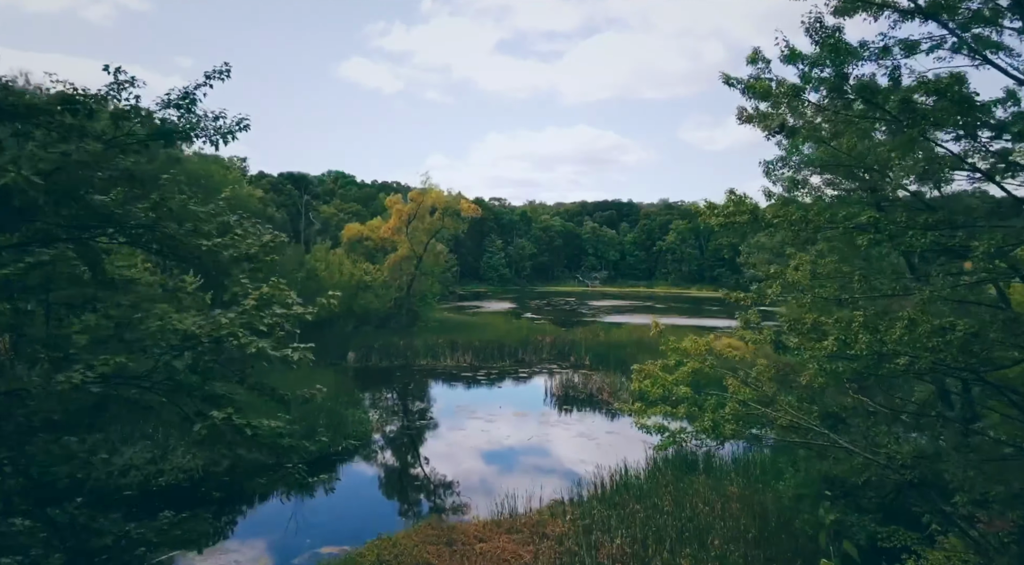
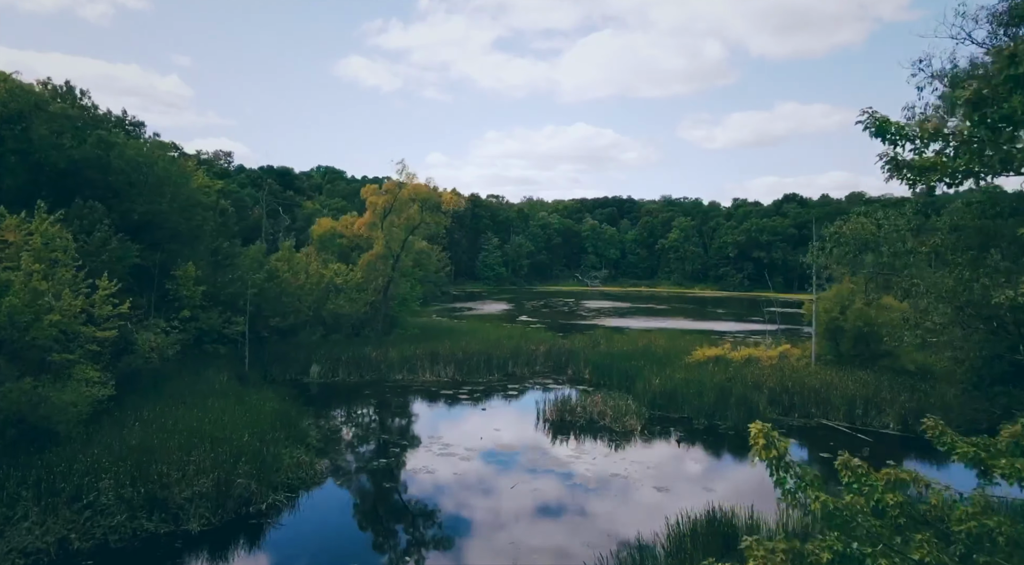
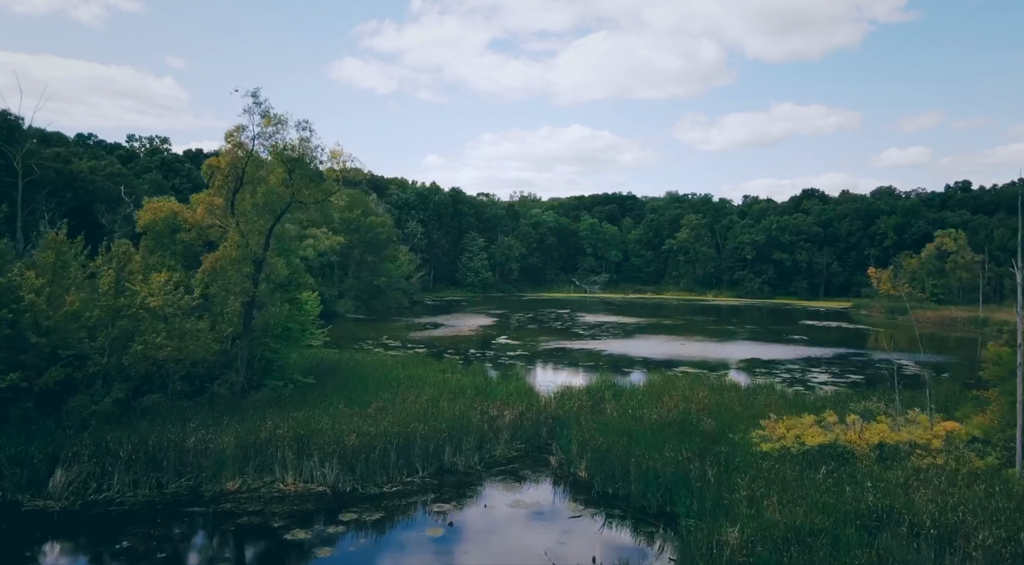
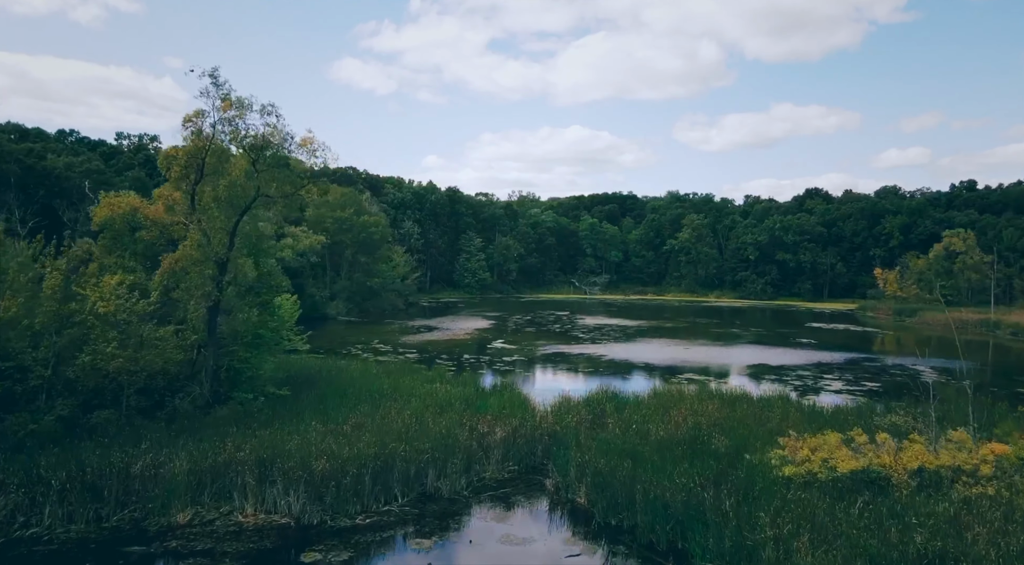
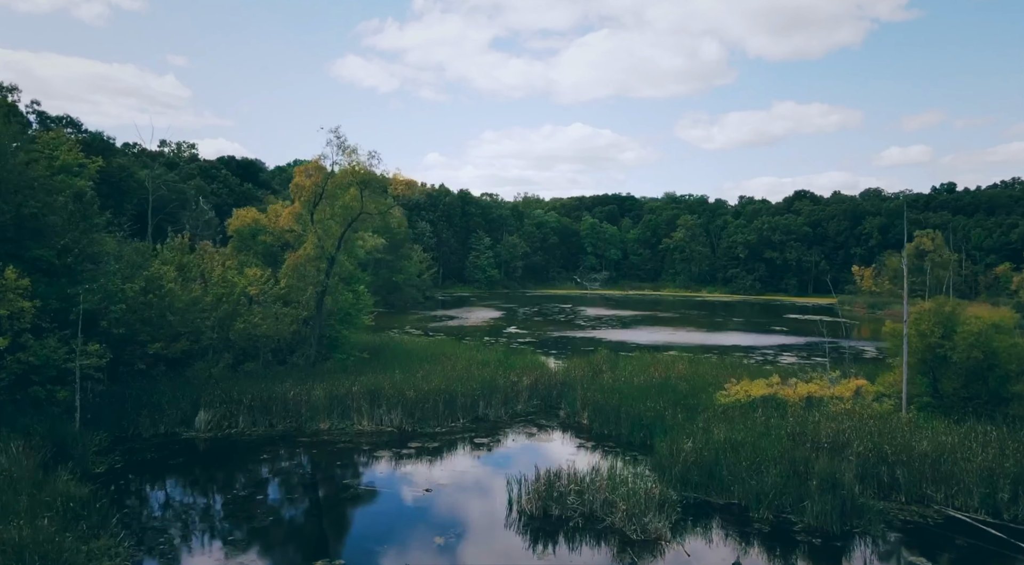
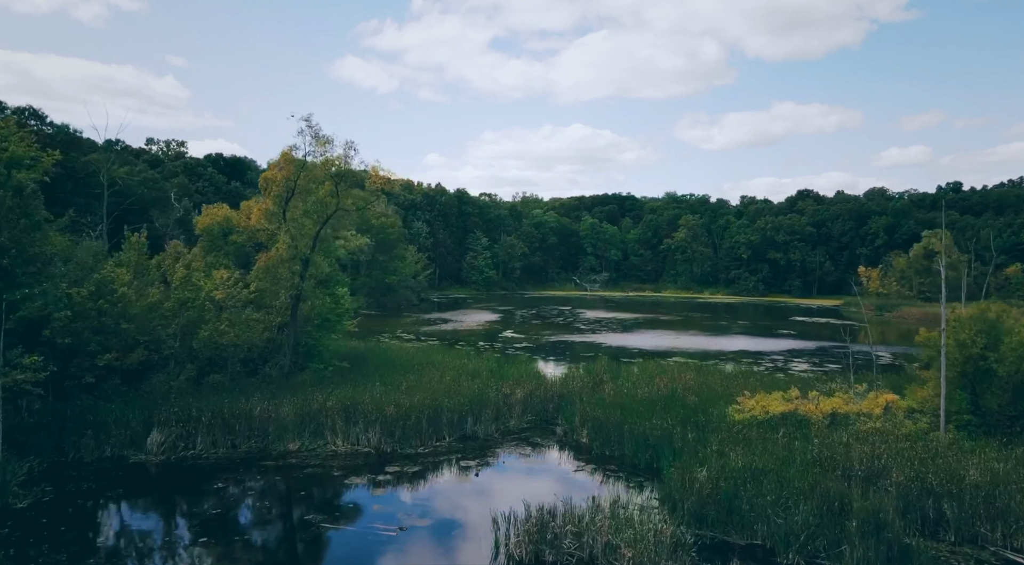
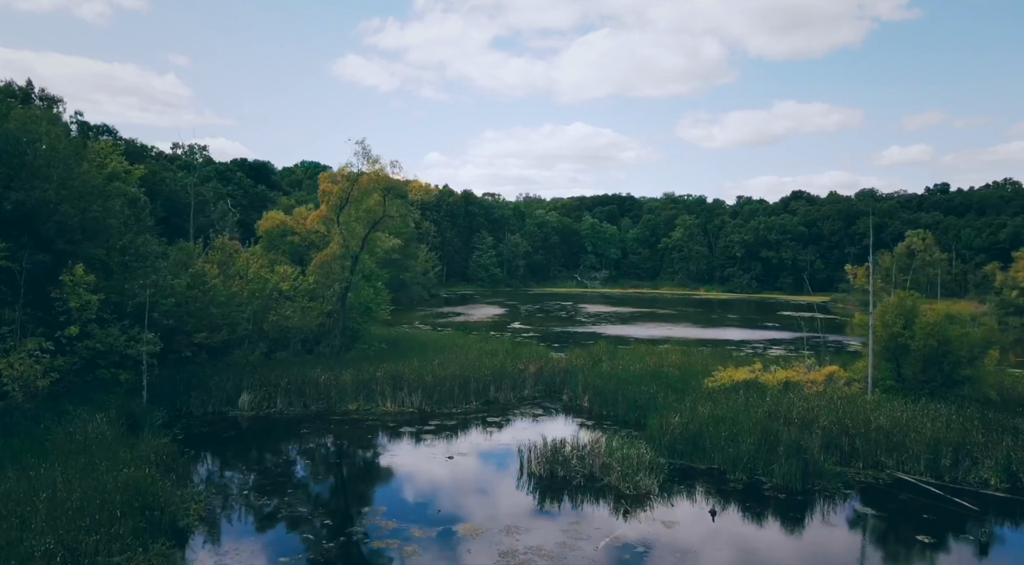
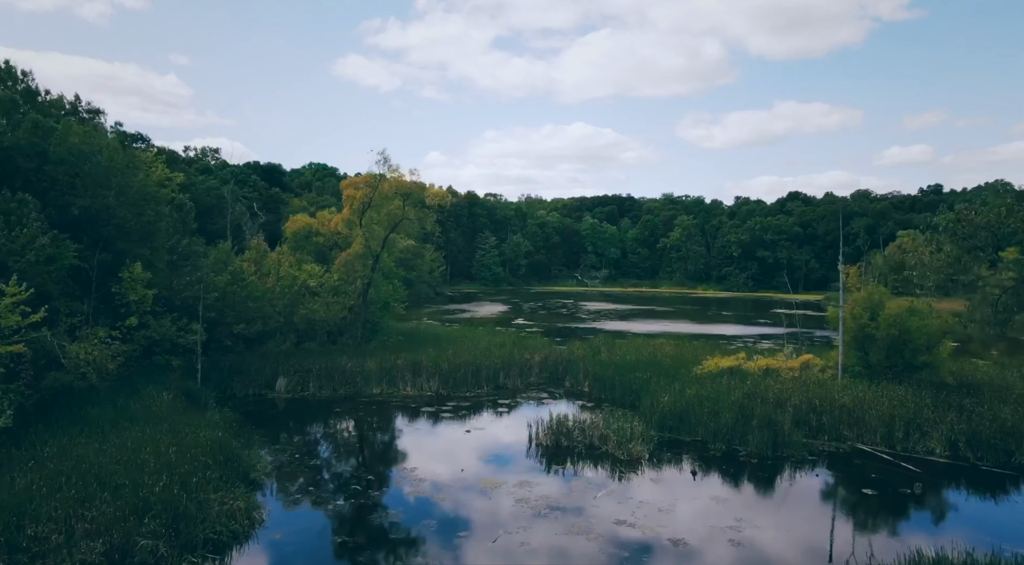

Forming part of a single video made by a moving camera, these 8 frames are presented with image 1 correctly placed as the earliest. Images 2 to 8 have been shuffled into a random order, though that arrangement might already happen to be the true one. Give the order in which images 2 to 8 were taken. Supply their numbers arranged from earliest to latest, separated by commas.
2, 8, 7, 5, 6, 3, 4
